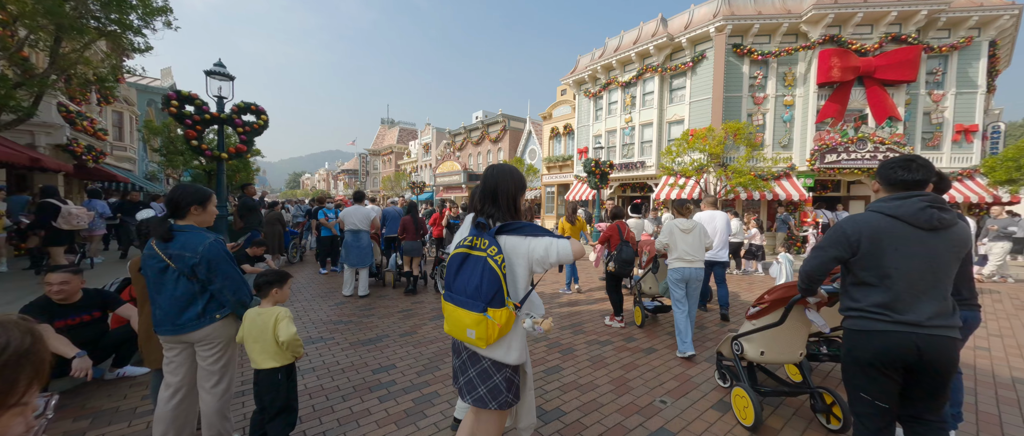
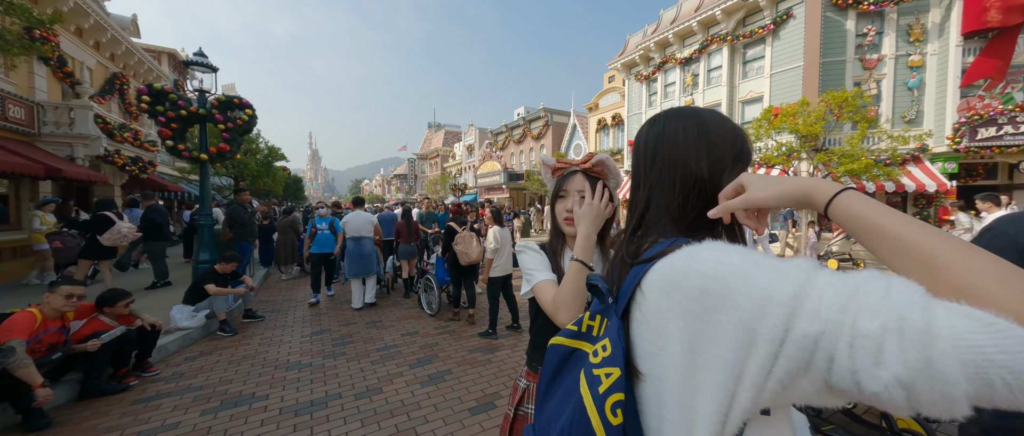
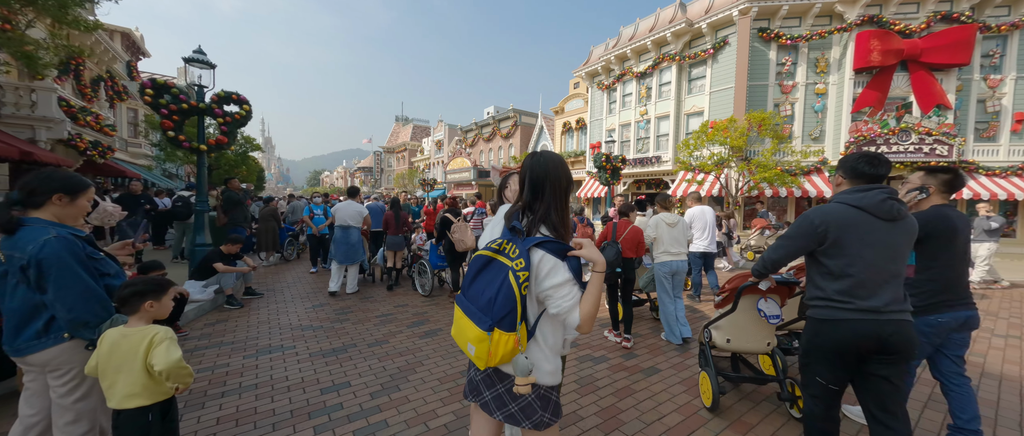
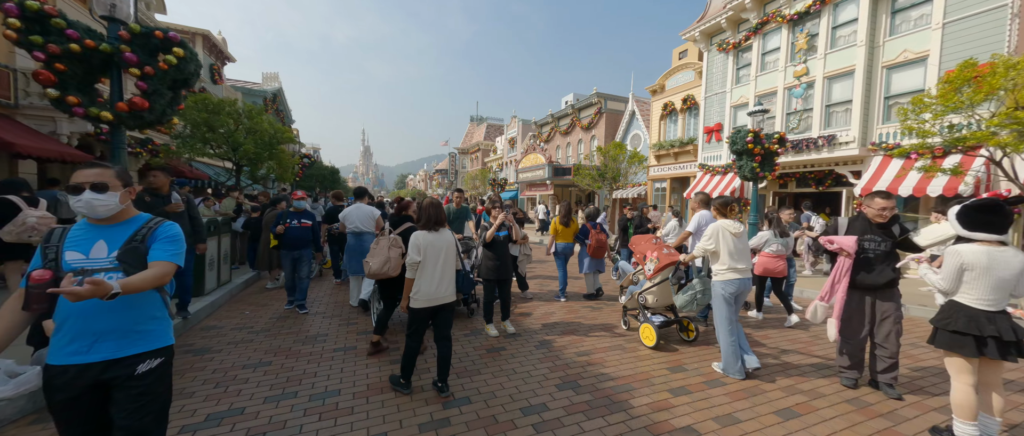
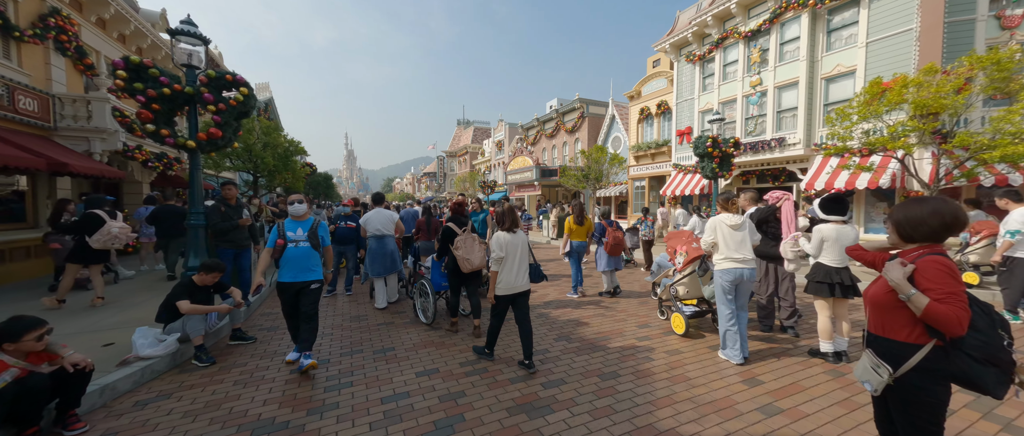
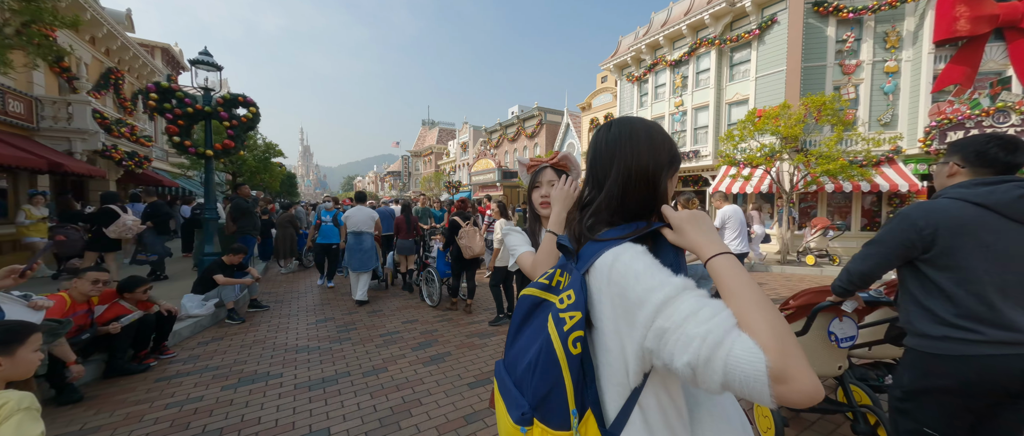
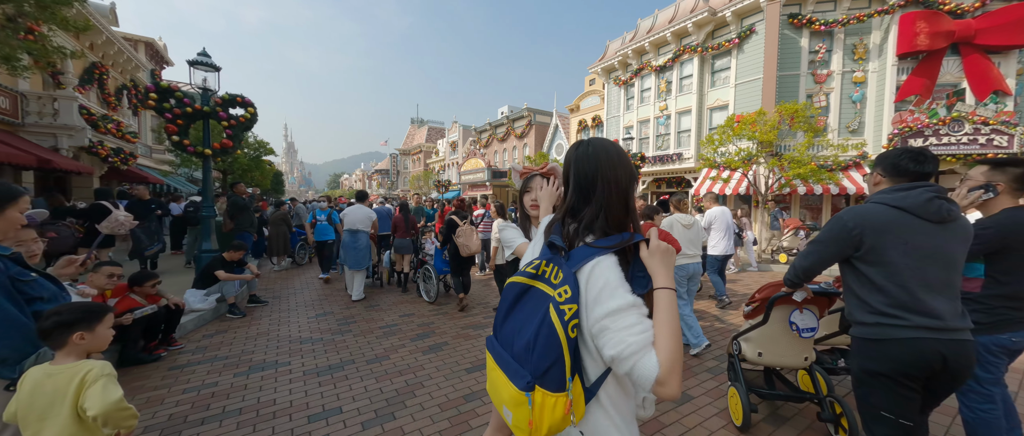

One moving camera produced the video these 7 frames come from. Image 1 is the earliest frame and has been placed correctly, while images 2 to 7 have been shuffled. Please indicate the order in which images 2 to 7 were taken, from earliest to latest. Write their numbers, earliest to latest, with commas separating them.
3, 7, 6, 2, 5, 4
